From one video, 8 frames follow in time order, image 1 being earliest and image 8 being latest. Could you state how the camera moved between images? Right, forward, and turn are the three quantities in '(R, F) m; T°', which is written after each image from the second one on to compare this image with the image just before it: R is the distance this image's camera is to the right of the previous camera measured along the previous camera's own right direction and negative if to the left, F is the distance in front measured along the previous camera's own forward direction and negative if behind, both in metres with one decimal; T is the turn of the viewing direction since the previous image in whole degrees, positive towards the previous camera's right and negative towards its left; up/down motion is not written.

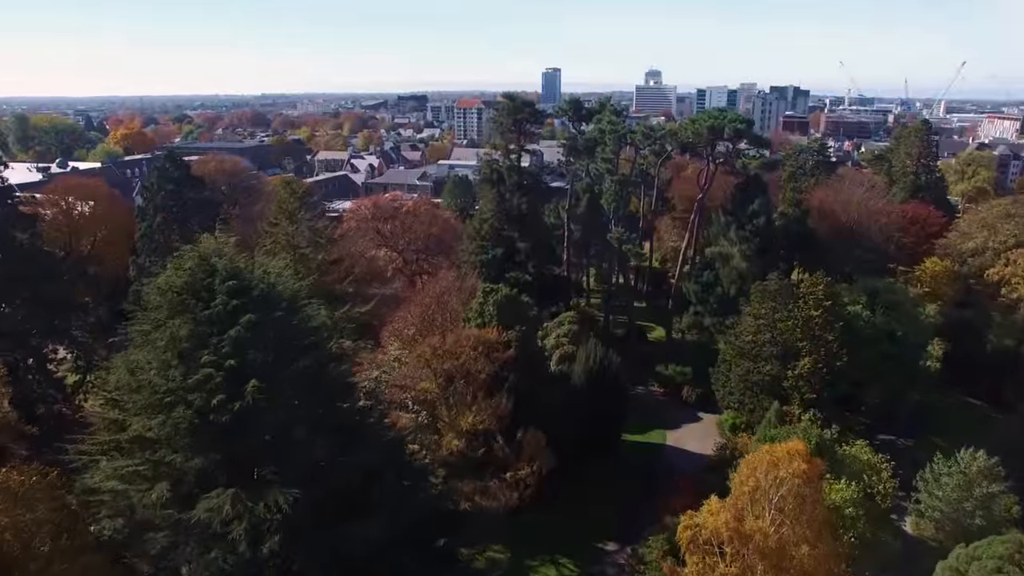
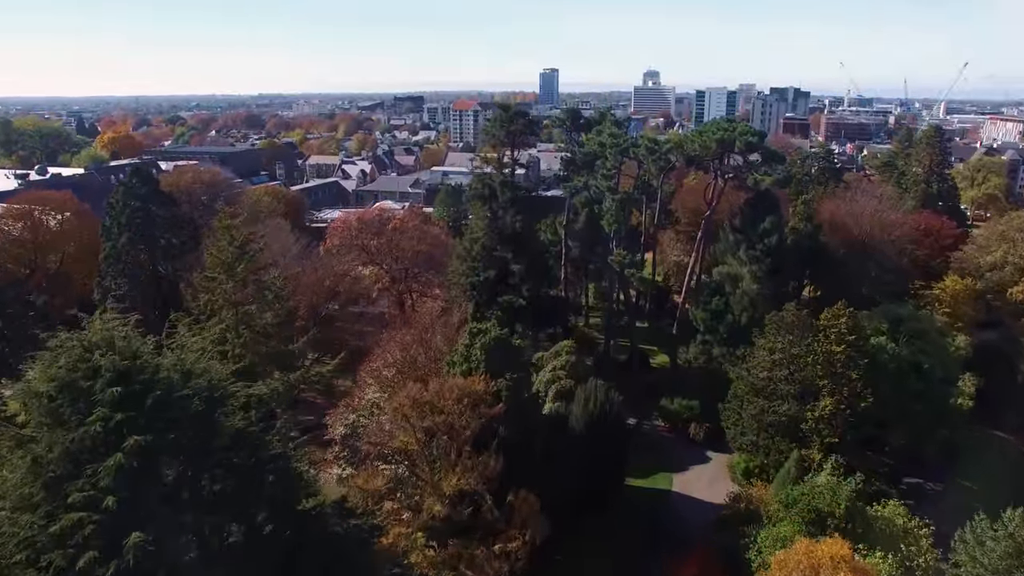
(+0.2, +2.0) m; 0°
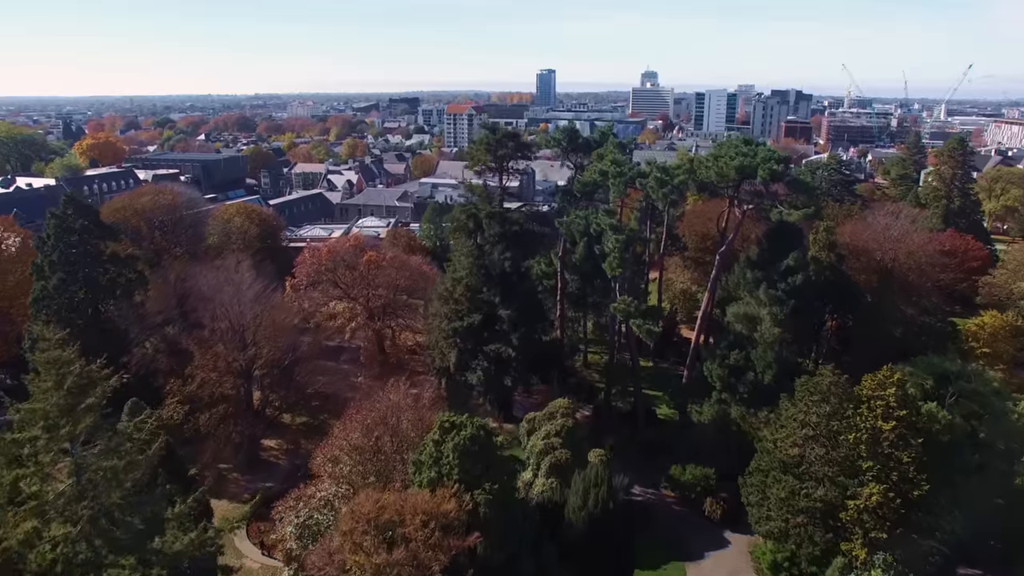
(+0.3, +3.2) m; 0°
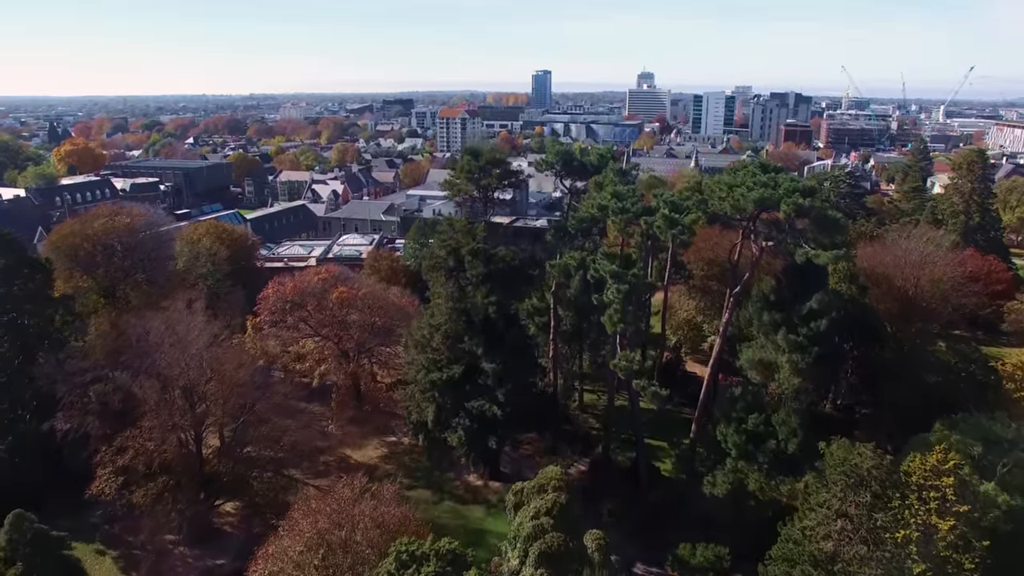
(+0.3, +2.8) m; 0°
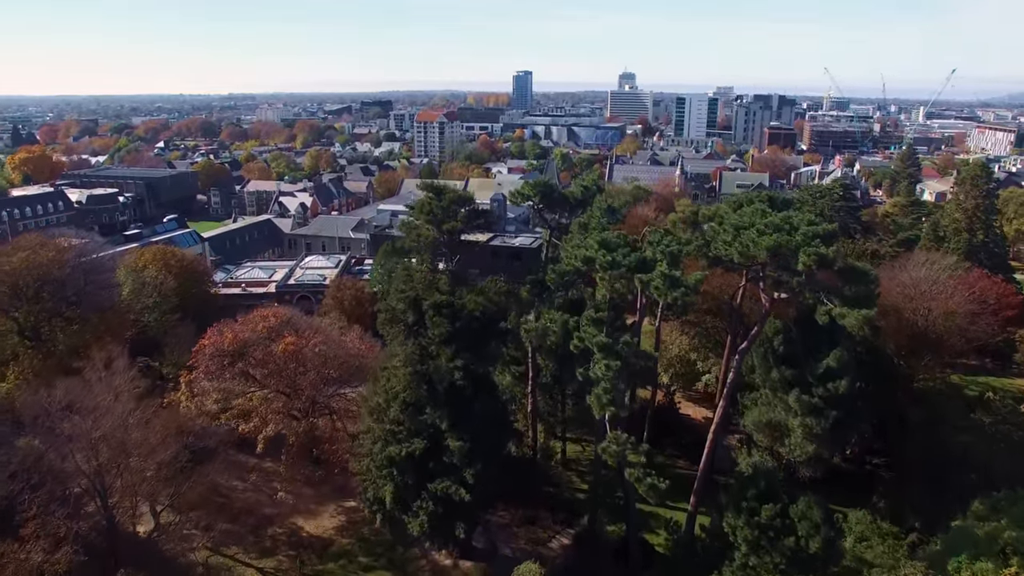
(+0.3, +3.0) m; +1°
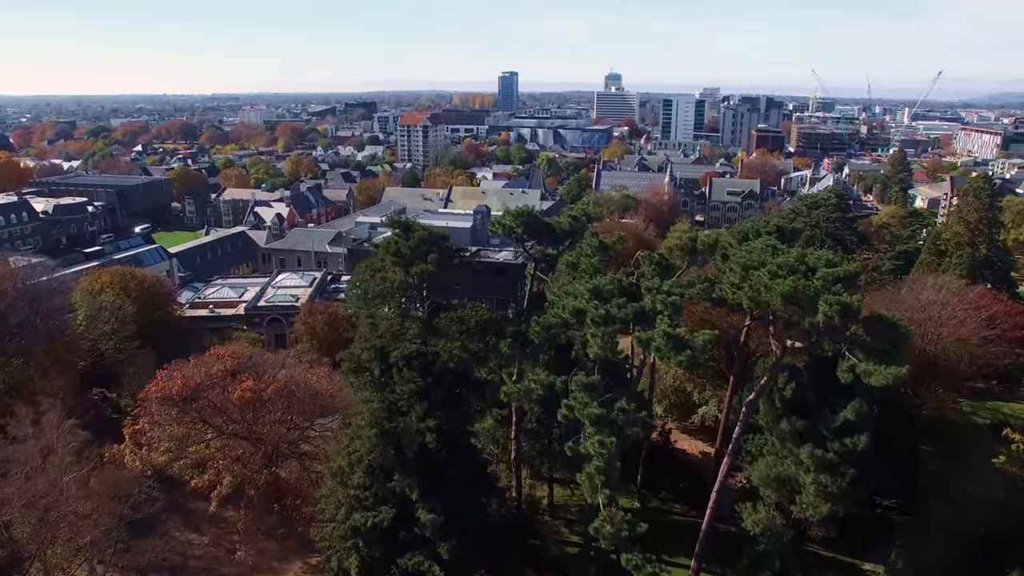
(+0.2, +2.0) m; +1°
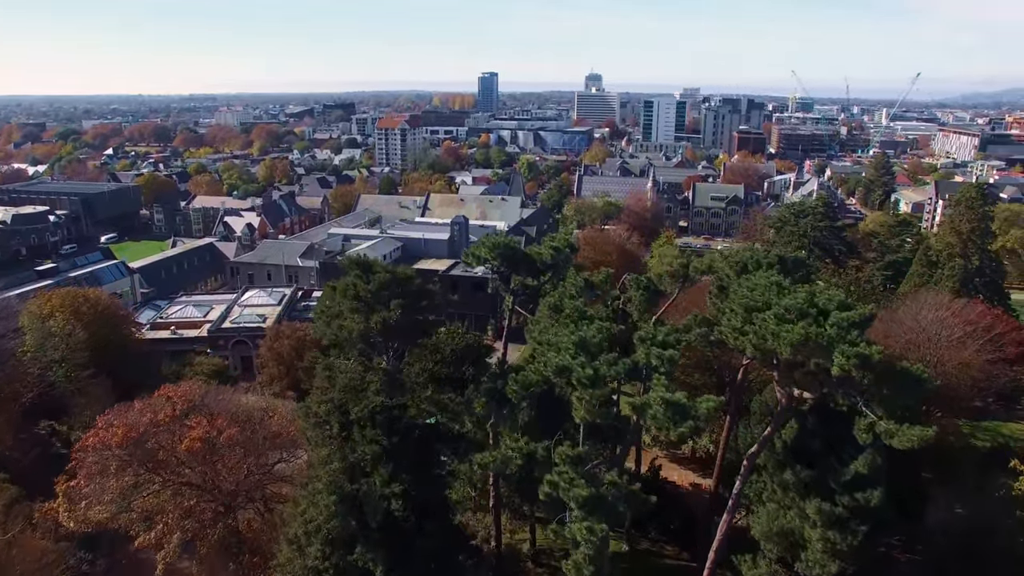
(+0.1, +1.7) m; +1°
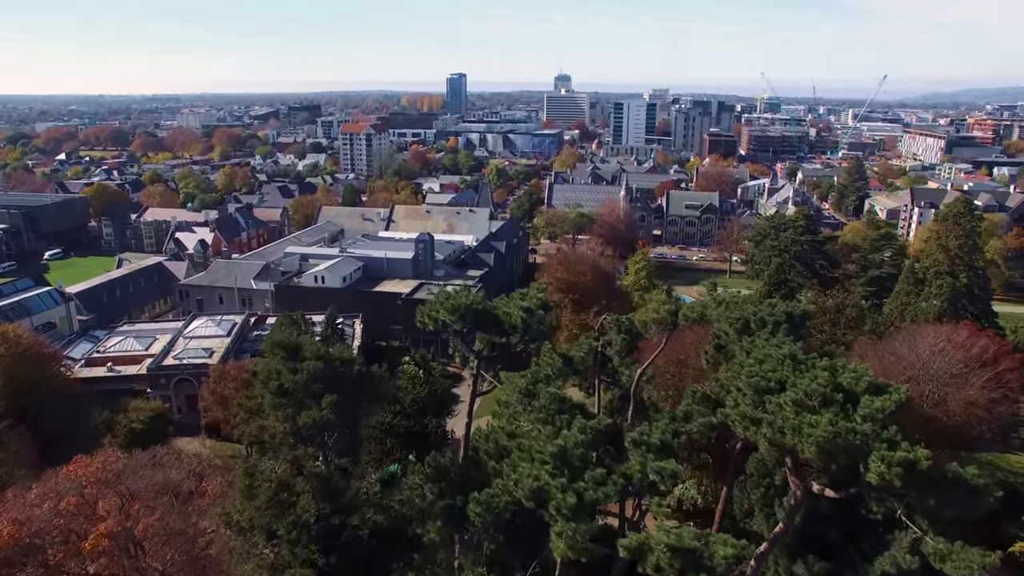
(+0.1, +2.4) m; +2°
